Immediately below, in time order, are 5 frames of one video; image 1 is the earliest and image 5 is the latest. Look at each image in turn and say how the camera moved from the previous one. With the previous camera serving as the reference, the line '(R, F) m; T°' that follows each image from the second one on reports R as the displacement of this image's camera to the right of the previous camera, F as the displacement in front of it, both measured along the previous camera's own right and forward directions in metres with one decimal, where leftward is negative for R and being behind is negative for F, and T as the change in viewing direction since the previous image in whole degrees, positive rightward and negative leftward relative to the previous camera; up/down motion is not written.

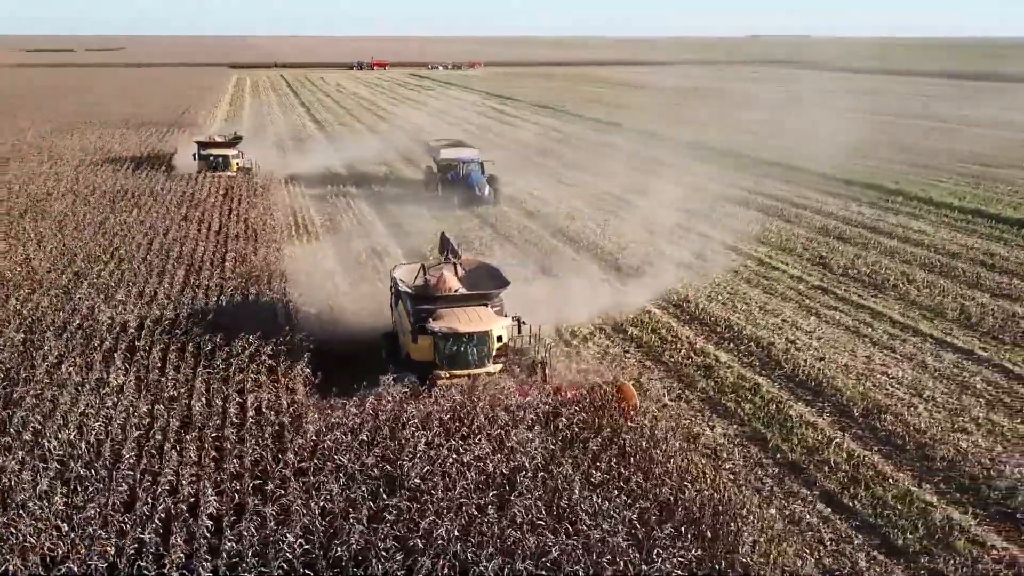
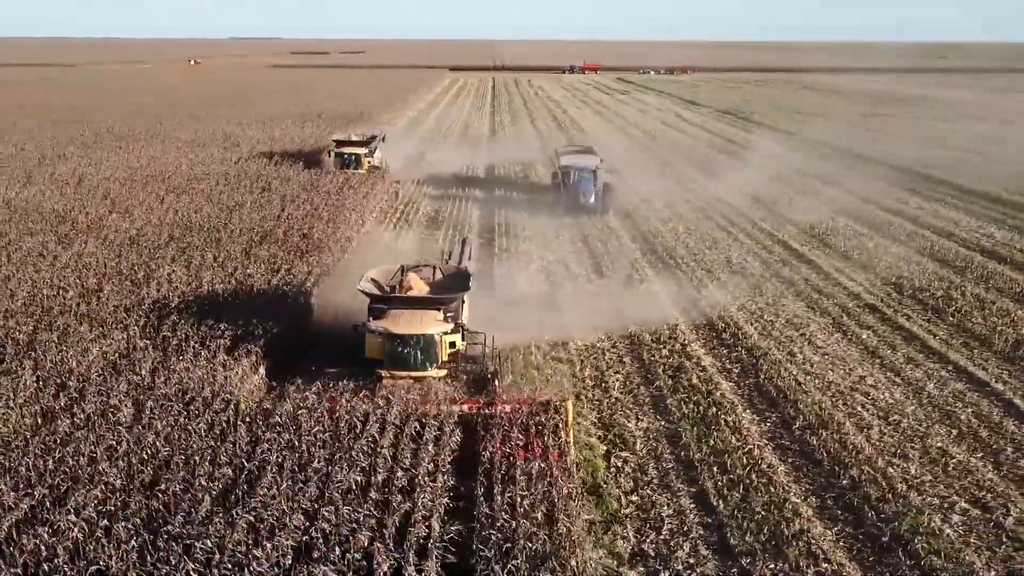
(+3.6, -0.5) m; -15°
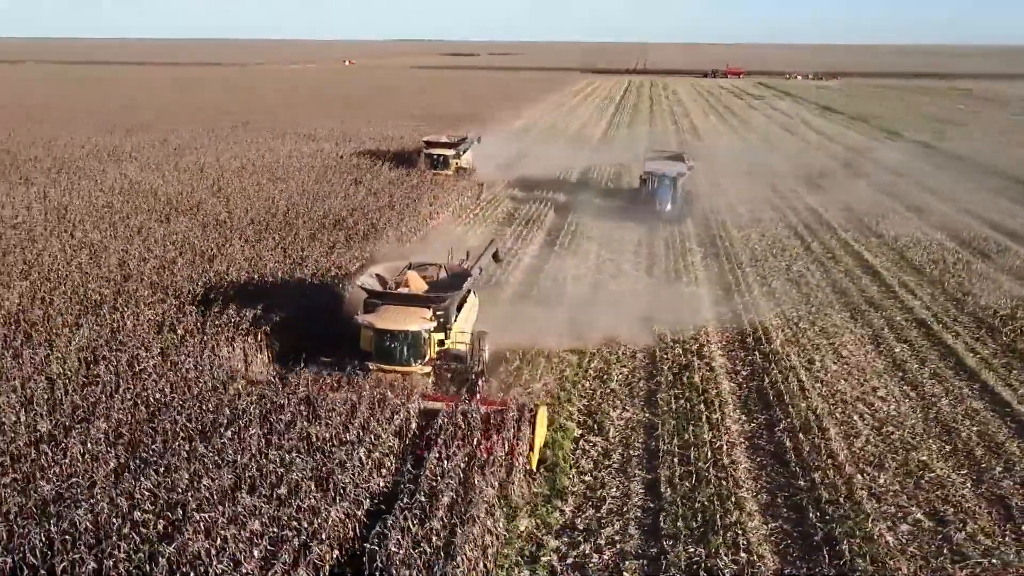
(+1.9, -0.6) m; -10°
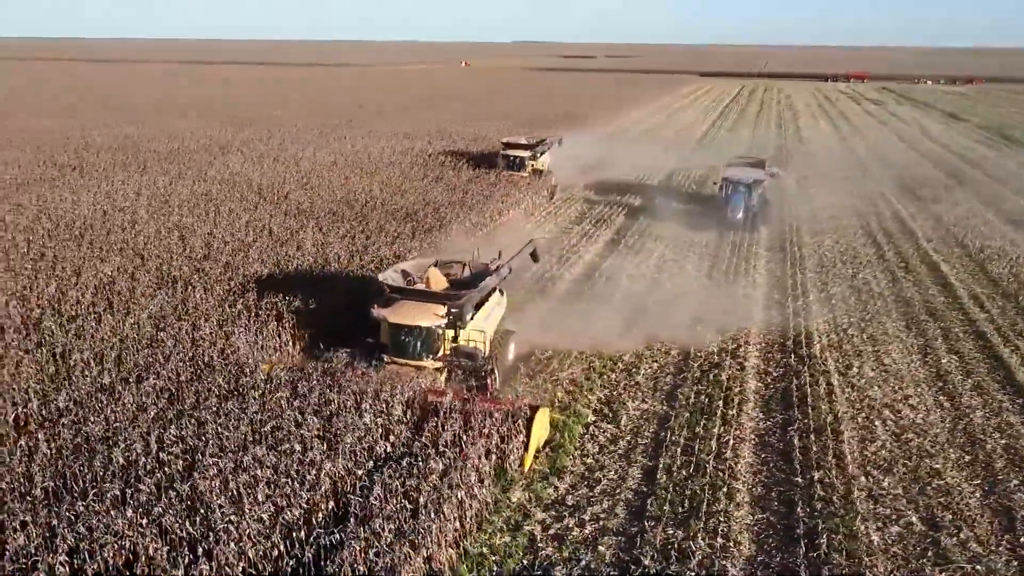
(+1.2, -0.5) m; -8°
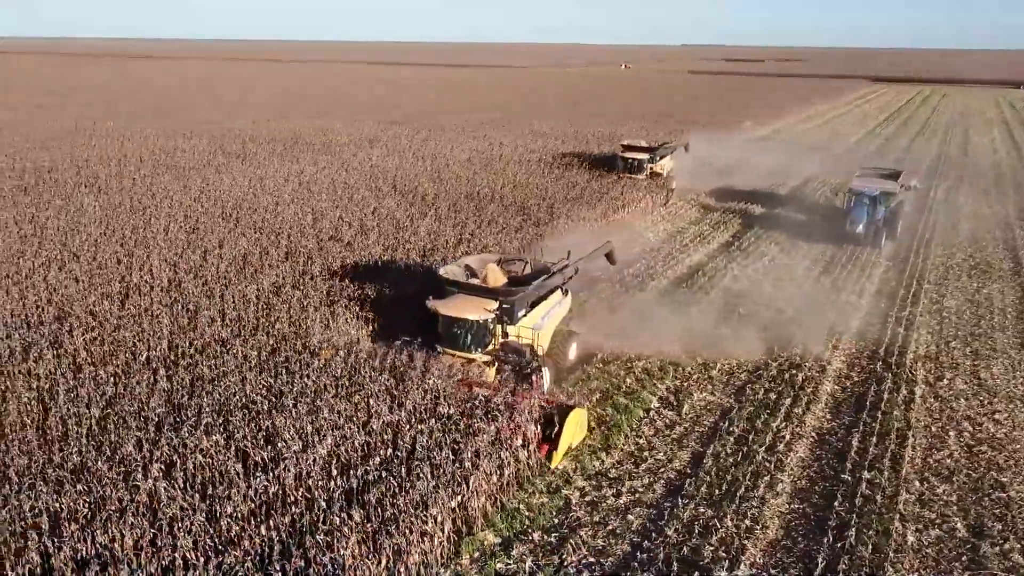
(+1.1, -0.6) m; -11°
